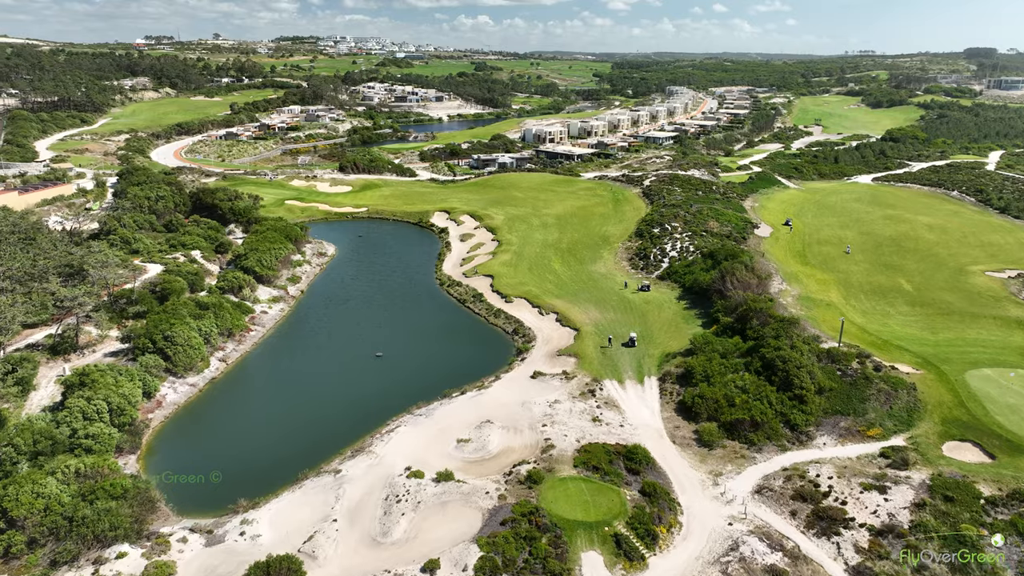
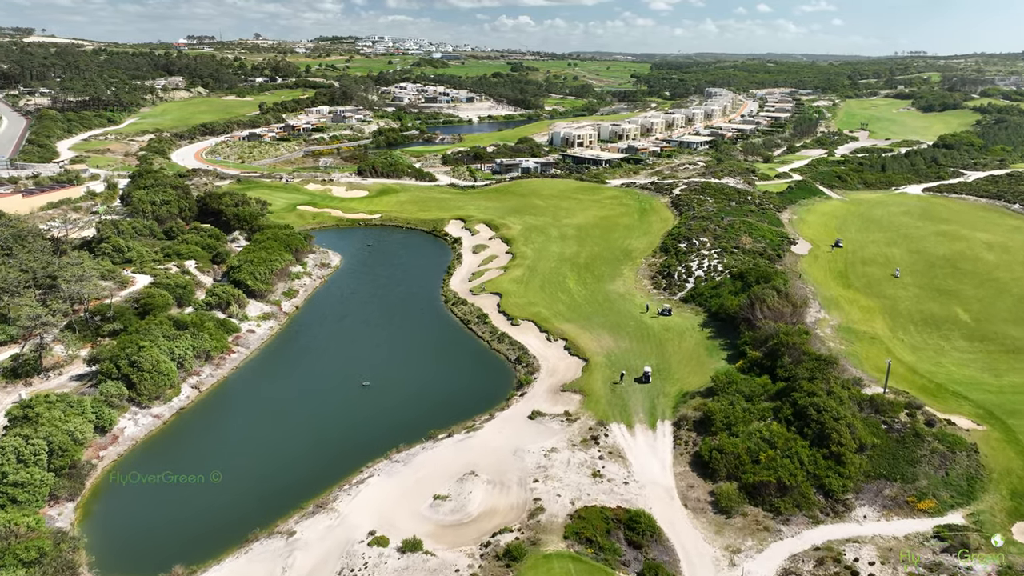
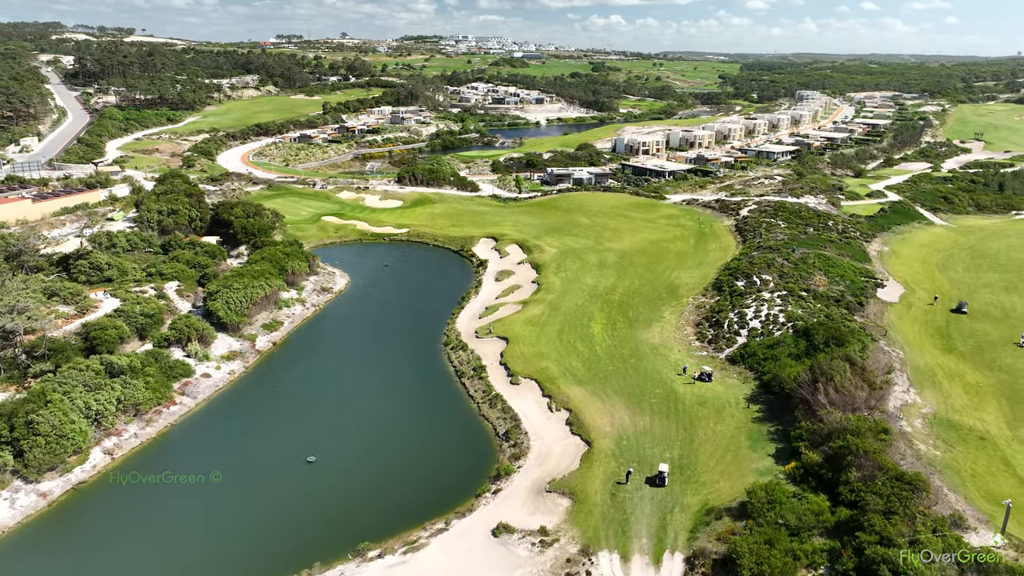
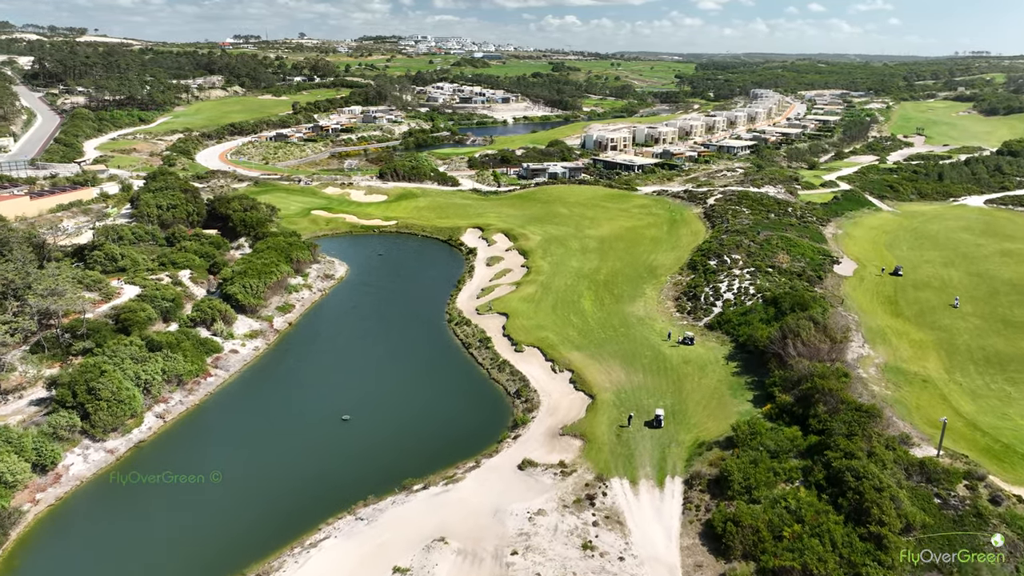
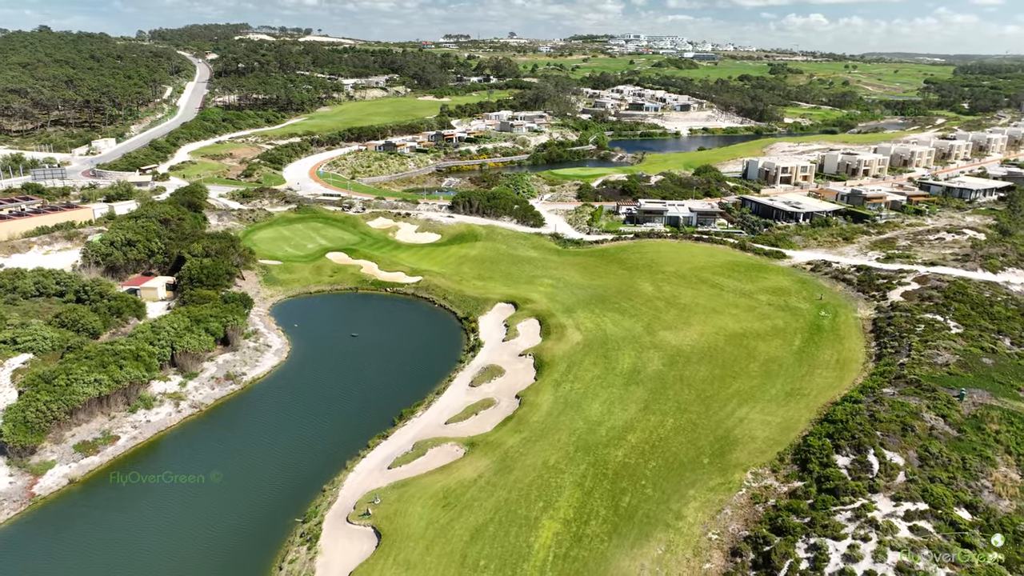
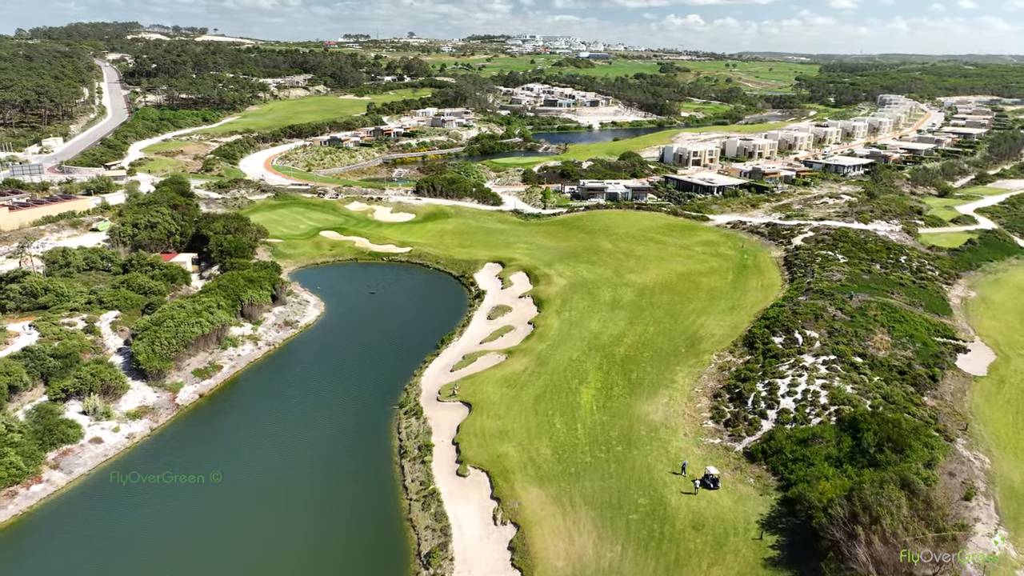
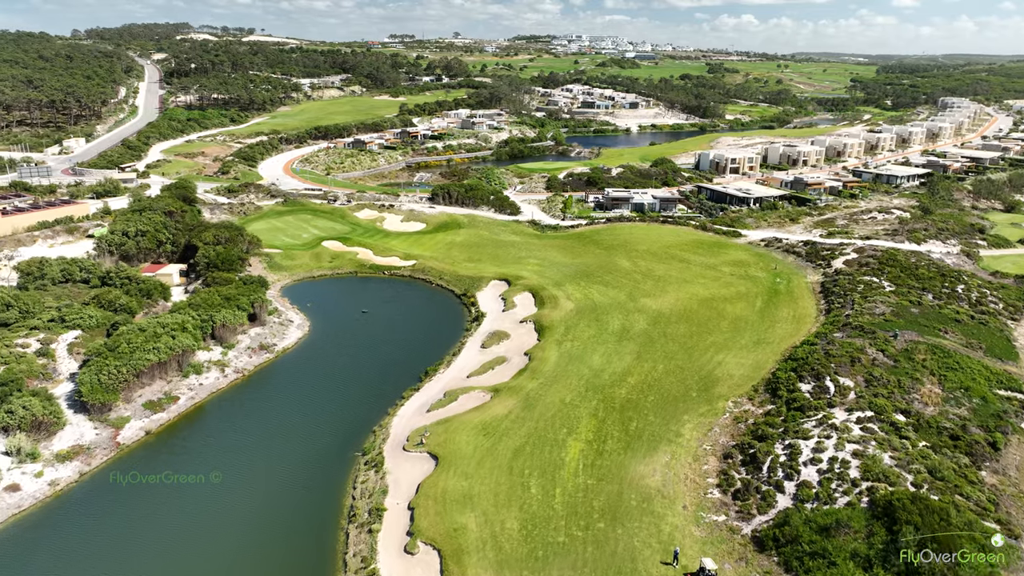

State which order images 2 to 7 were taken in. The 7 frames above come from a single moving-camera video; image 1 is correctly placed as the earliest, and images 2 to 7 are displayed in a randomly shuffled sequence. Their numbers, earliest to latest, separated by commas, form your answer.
2, 4, 3, 6, 7, 5
